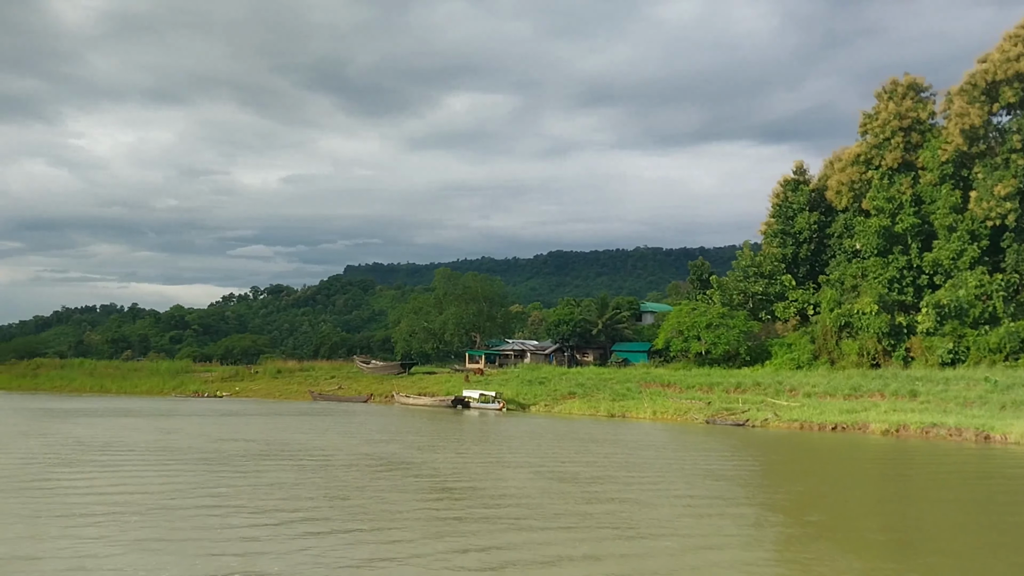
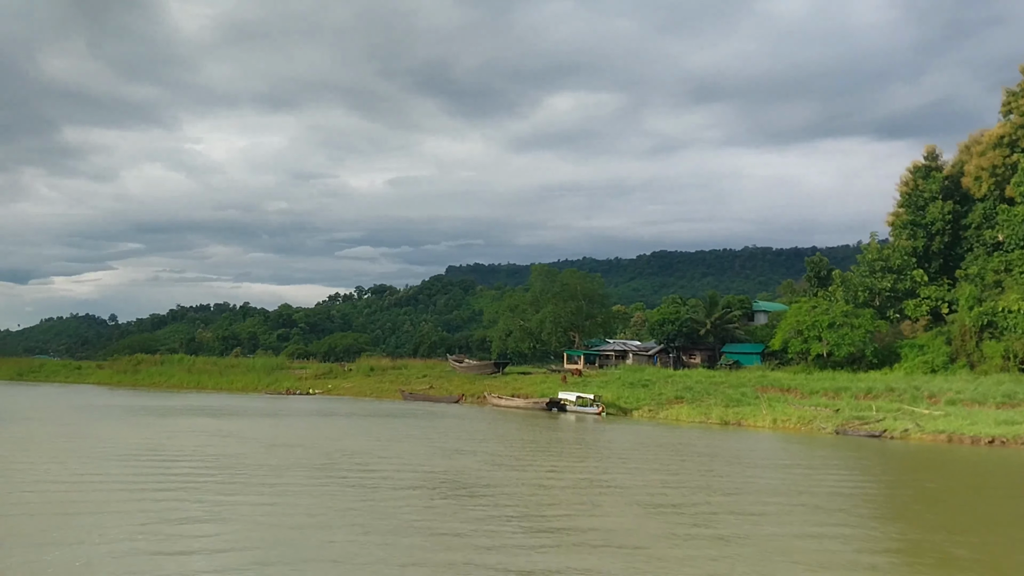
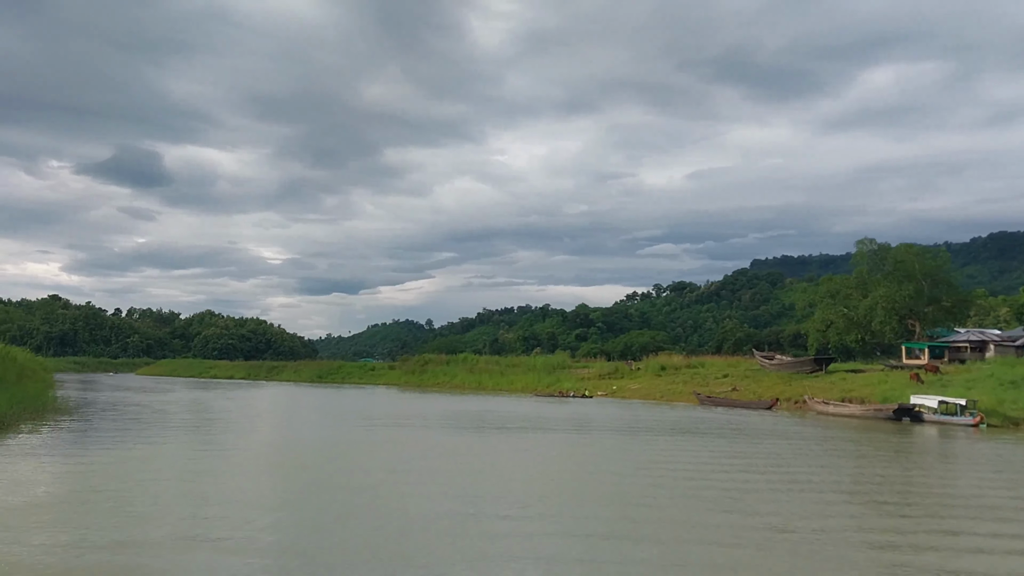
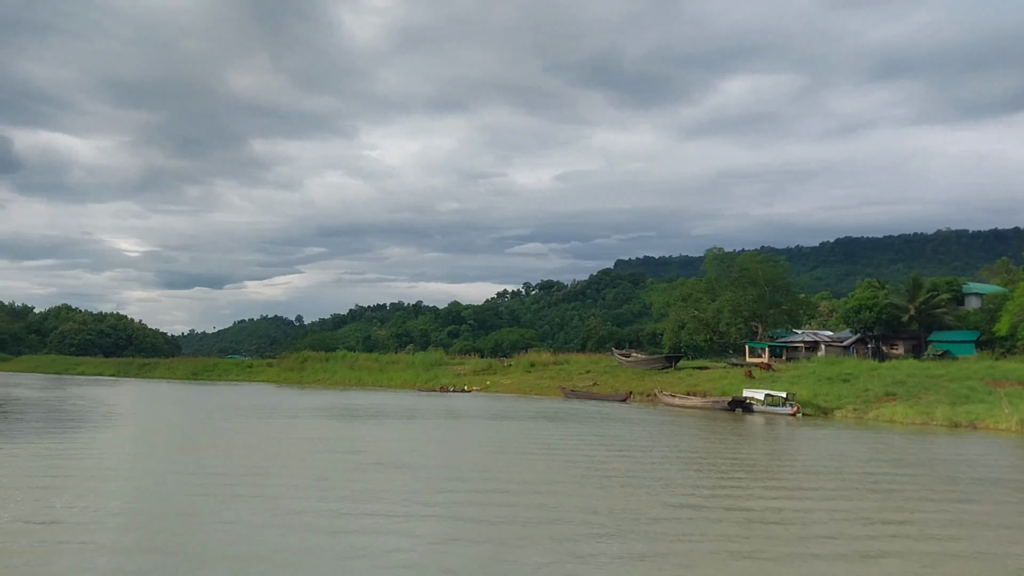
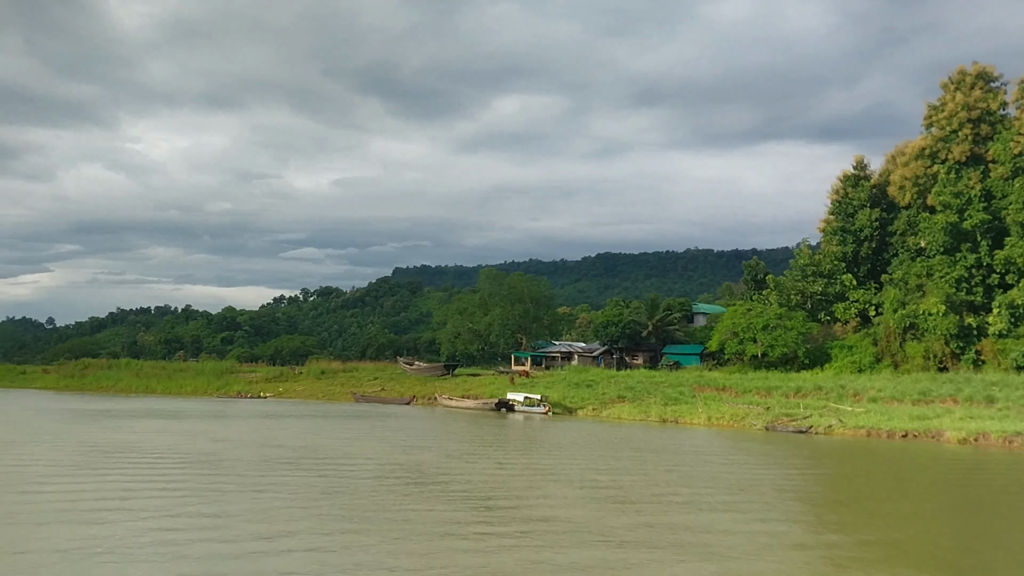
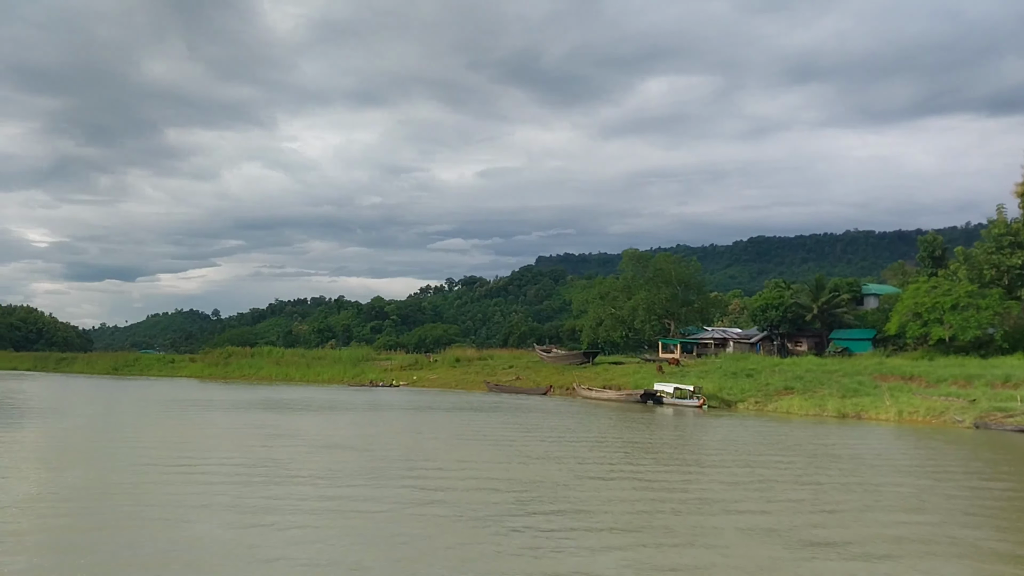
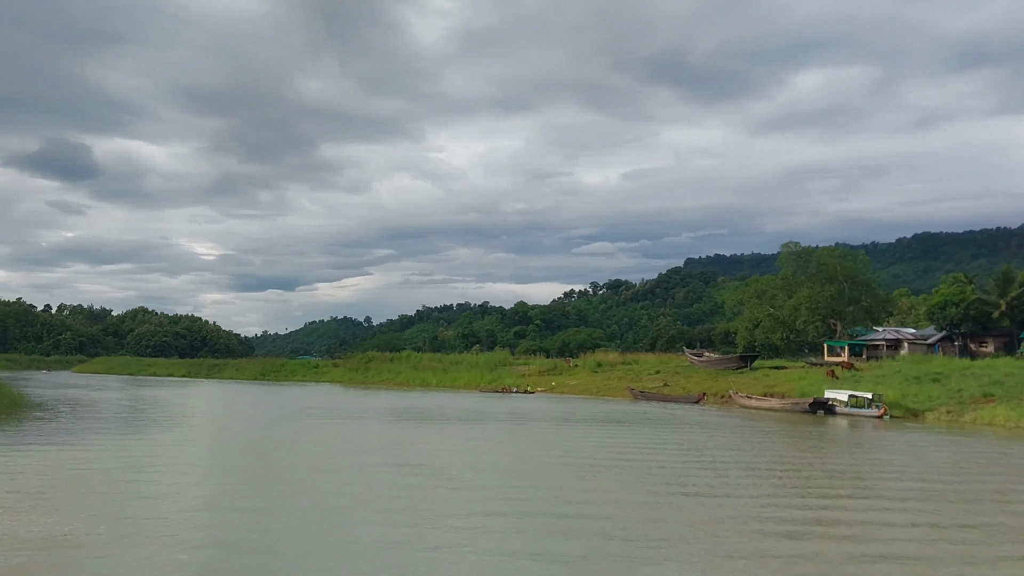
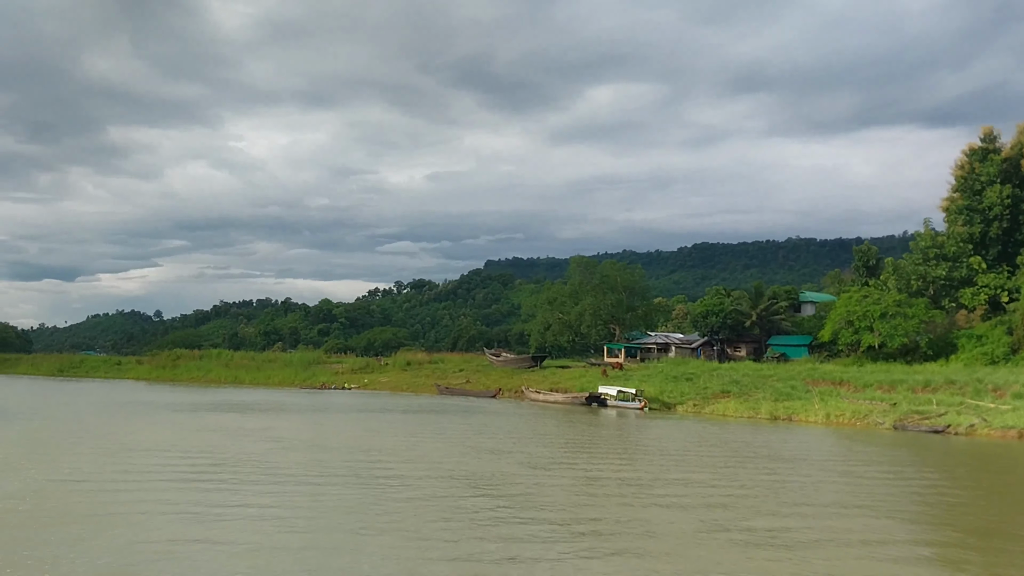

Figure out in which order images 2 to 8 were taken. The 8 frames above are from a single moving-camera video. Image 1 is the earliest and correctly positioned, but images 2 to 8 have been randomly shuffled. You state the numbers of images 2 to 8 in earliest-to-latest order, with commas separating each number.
5, 2, 8, 6, 4, 7, 3
